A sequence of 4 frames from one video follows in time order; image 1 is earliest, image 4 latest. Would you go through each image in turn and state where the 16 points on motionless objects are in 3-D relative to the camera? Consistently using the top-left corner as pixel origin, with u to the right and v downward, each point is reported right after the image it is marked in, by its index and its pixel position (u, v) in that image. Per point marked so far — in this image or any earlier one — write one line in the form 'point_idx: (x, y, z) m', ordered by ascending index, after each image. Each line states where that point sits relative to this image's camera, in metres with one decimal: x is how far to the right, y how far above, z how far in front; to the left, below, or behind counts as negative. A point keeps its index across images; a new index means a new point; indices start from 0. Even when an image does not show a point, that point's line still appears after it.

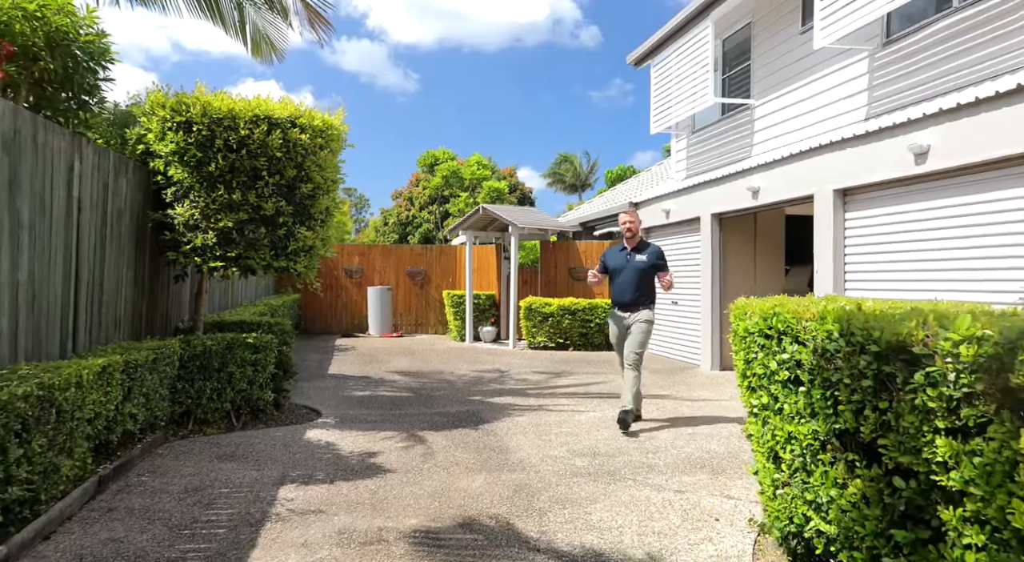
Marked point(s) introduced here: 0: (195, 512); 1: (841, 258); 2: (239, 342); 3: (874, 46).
0: (-1.8, -1.3, +4.0) m
1: (+3.2, +0.2, +6.8) m
2: (-2.4, -0.5, +6.1) m
3: (+3.7, +2.4, +7.1) m
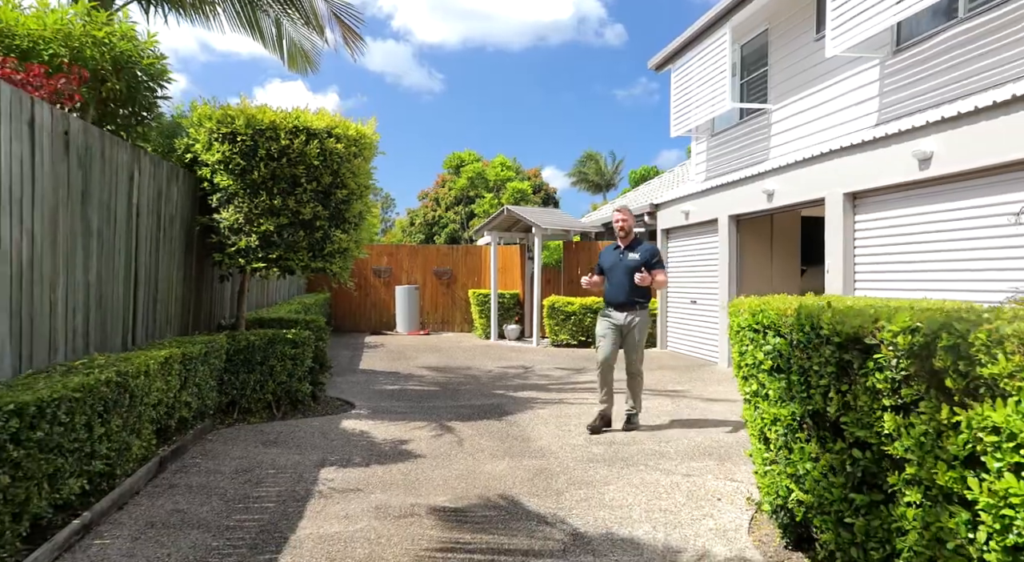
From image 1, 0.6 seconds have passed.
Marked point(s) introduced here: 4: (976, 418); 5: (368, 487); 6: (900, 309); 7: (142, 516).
0: (-1.7, -1.3, +4.4) m
1: (+3.5, +0.2, +7.0) m
2: (-2.2, -0.5, +6.6) m
3: (+3.9, +2.4, +7.3) m
4: (+1.2, -0.3, +1.8) m
5: (-0.9, -1.3, +4.5) m
6: (+1.2, -0.1, +2.2) m
7: (-2.1, -1.3, +3.9) m
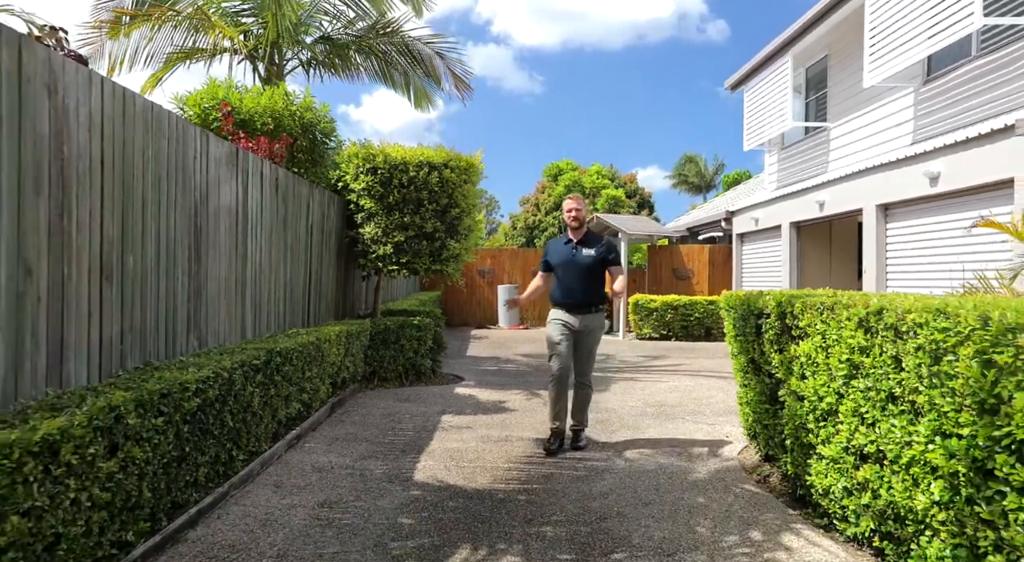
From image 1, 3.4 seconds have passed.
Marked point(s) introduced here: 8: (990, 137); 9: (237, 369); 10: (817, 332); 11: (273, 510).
0: (-1.1, -1.3, +6.4) m
1: (+4.4, +0.2, +8.1) m
2: (-1.3, -0.5, +8.5) m
3: (+4.9, +2.4, +8.4) m
4: (+1.4, -0.3, +3.3) m
5: (-0.3, -1.3, +6.3) m
6: (+1.5, -0.1, +3.7) m
7: (-1.5, -1.3, +5.8) m
8: (+4.4, +1.3, +6.3) m
9: (-1.6, -0.5, +4.0) m
10: (+1.4, -0.2, +3.1) m
11: (-1.3, -1.3, +3.9) m
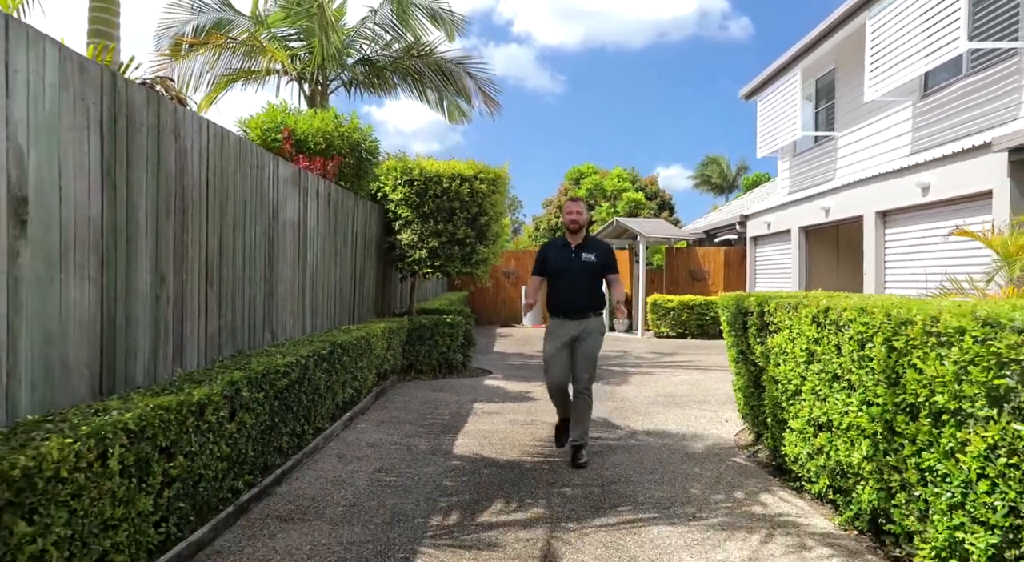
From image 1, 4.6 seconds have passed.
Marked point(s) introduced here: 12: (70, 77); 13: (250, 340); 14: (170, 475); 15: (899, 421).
0: (-0.8, -1.3, +7.2) m
1: (+4.7, +0.2, +8.8) m
2: (-1.0, -0.5, +9.3) m
3: (+5.2, +2.4, +9.0) m
4: (+1.5, -0.3, +4.0) m
5: (-0.1, -1.3, +7.0) m
6: (+1.6, -0.1, +4.4) m
7: (-1.3, -1.3, +6.7) m
8: (+4.6, +1.3, +6.9) m
9: (-1.4, -0.5, +4.8) m
10: (+1.5, -0.3, +3.8) m
11: (-1.2, -1.3, +4.7) m
12: (-1.9, +0.9, +2.9) m
13: (-1.9, -0.4, +5.1) m
14: (-1.4, -0.8, +2.9) m
15: (+1.5, -0.6, +2.8) m
